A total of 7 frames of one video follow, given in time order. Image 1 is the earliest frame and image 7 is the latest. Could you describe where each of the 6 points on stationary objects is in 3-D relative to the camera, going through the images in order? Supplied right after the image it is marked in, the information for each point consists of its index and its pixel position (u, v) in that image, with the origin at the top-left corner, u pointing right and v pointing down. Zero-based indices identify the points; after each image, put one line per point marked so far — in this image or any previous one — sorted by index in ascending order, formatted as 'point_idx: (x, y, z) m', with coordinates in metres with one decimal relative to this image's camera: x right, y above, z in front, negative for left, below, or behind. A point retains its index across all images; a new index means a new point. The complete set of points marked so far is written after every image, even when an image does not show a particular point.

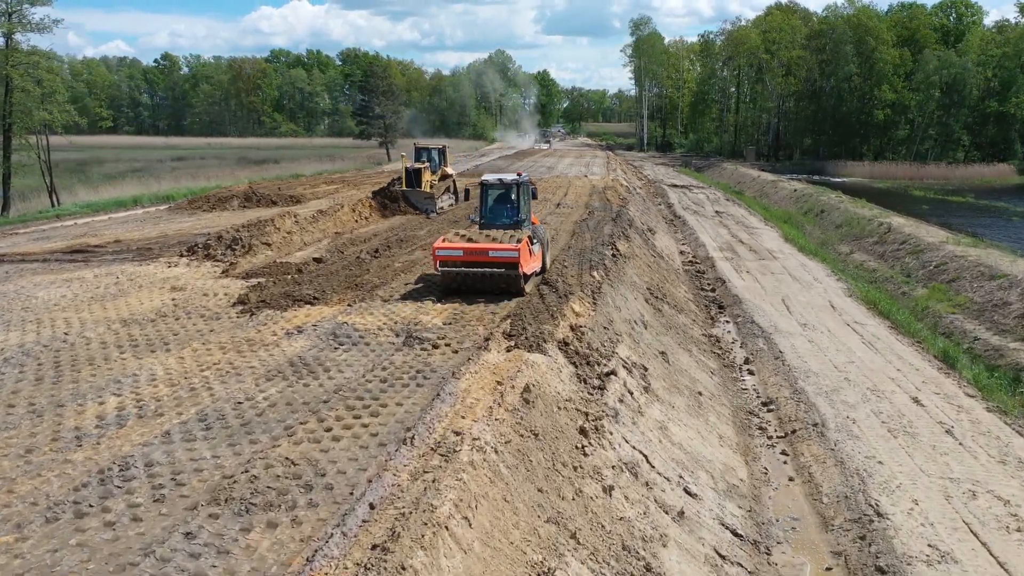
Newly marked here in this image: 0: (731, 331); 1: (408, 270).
0: (+5.3, -1.0, +19.1) m
1: (-2.0, +0.4, +15.0) m
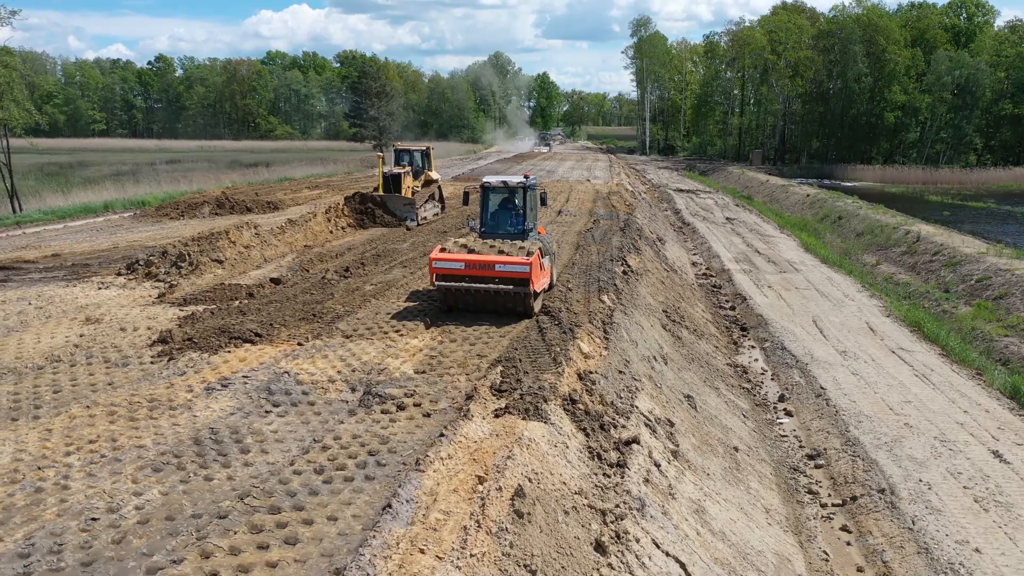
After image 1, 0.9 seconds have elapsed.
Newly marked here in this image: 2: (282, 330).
0: (+5.2, -1.5, +16.6) m
1: (-2.1, -0.1, +12.6) m
2: (-3.0, -0.6, +10.2) m
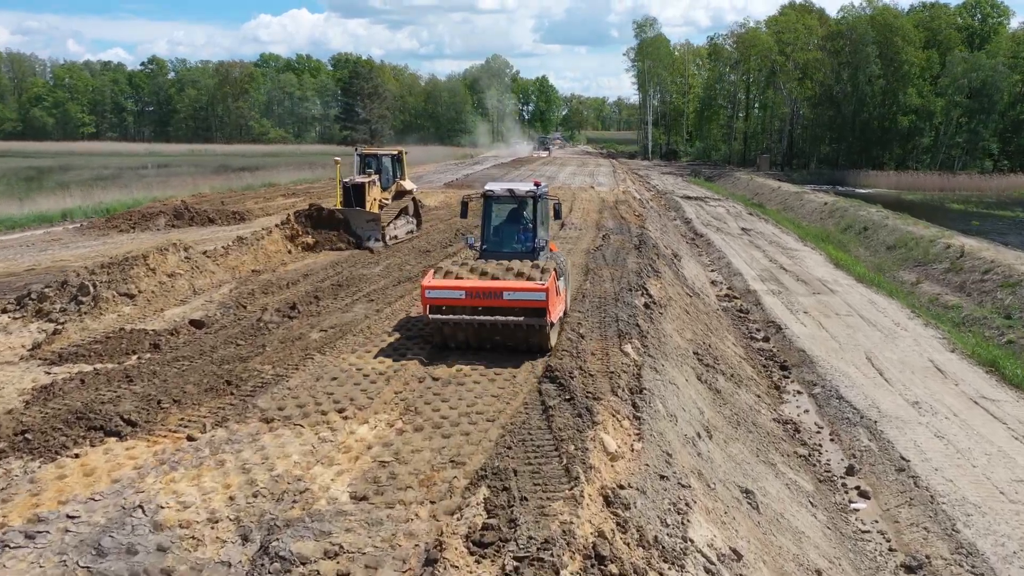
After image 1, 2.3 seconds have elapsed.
0: (+5.1, -2.1, +13.6) m
1: (-2.2, -0.6, +9.5) m
2: (-3.0, -1.1, +7.1) m
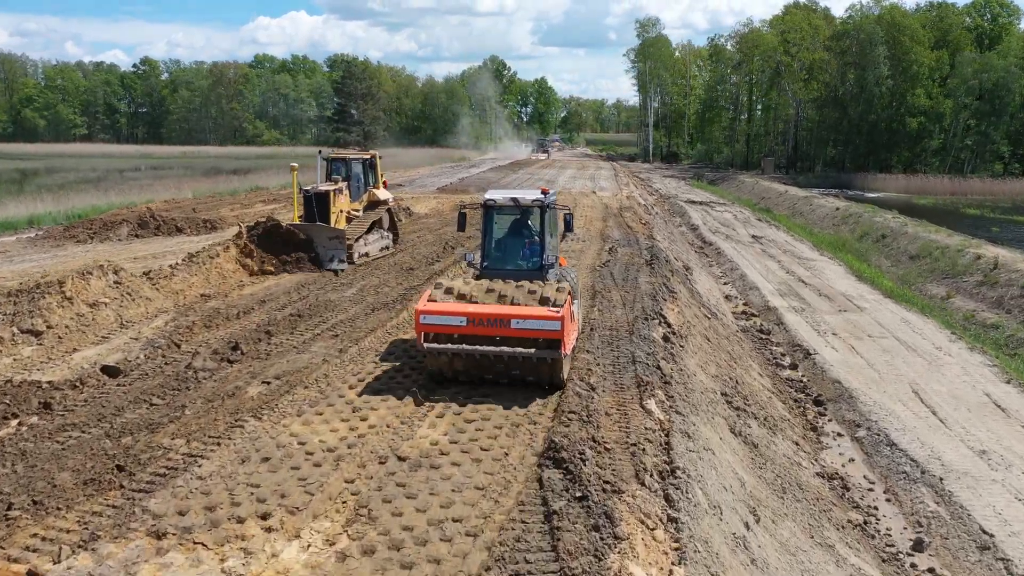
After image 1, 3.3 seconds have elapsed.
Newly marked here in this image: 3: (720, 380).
0: (+5.0, -2.5, +11.5) m
1: (-2.2, -1.0, +7.4) m
2: (-3.1, -1.5, +5.0) m
3: (+3.1, -1.4, +11.8) m
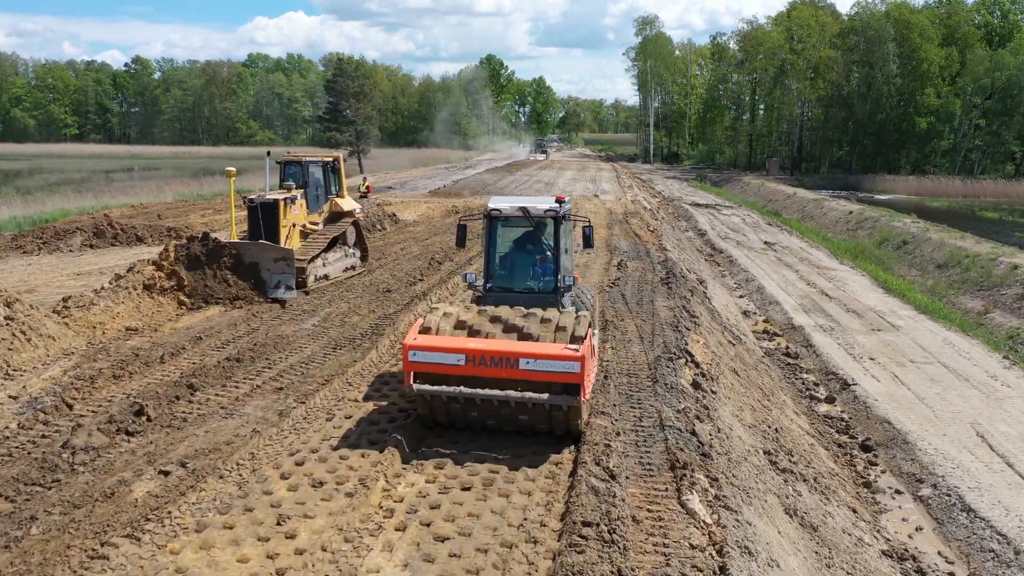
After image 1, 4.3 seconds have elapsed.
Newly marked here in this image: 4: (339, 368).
0: (+4.9, -2.9, +9.4) m
1: (-2.3, -1.4, +5.3) m
2: (-3.2, -1.9, +2.9) m
3: (+3.0, -1.7, +9.7) m
4: (-1.8, -0.8, +8.4) m
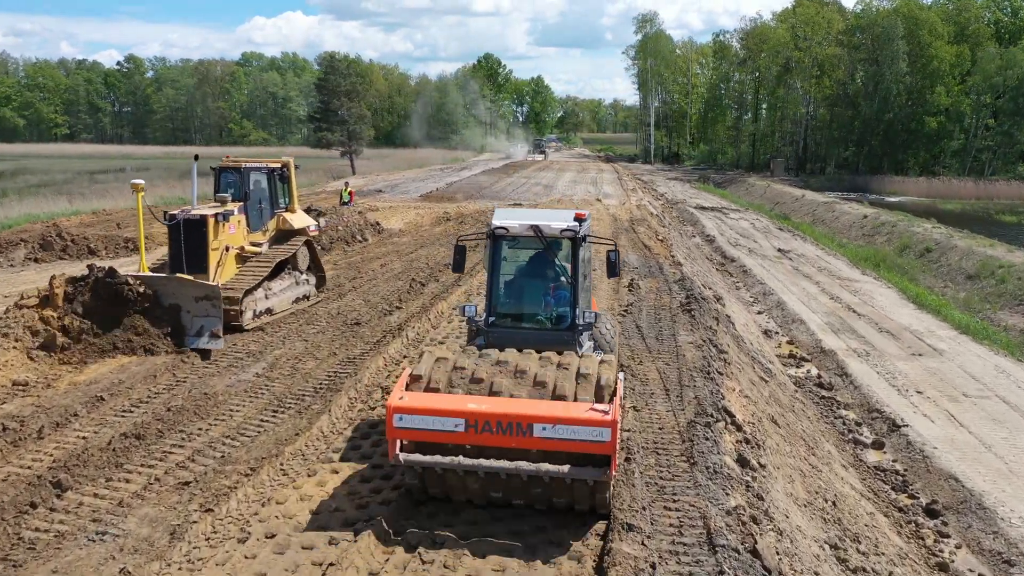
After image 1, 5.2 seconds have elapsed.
0: (+4.9, -3.3, +7.4) m
1: (-2.4, -1.8, +3.3) m
2: (-3.2, -2.3, +0.9) m
3: (+3.0, -2.1, +7.6) m
4: (-1.9, -1.3, +6.4) m
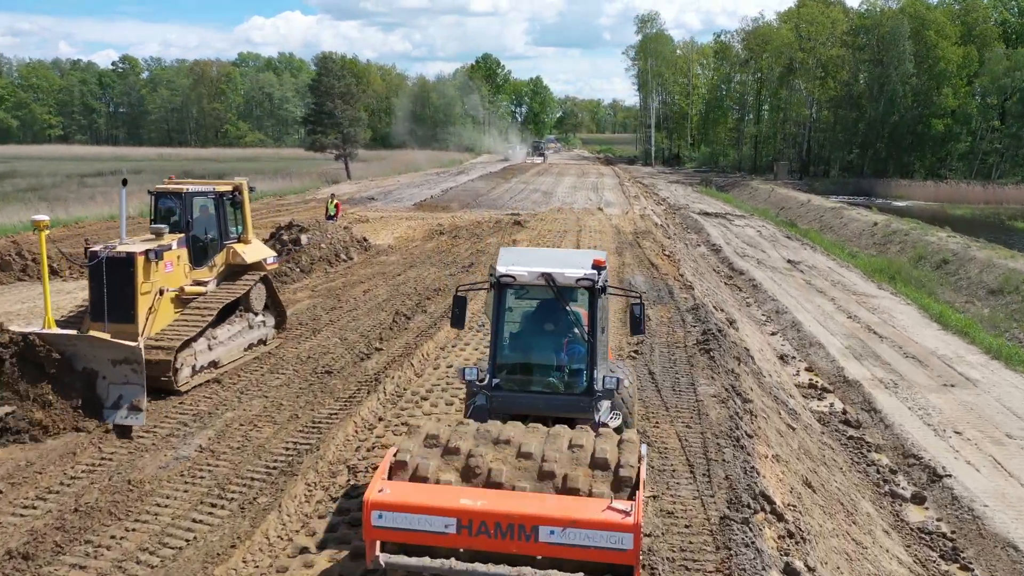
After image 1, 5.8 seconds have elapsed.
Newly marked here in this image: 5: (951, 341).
0: (+4.8, -3.8, +6.1) m
1: (-2.4, -2.3, +2.0) m
2: (-3.3, -2.8, -0.4) m
3: (+2.9, -2.6, +6.3) m
4: (-2.0, -1.7, +5.0) m
5: (+10.2, -1.2, +18.3) m
